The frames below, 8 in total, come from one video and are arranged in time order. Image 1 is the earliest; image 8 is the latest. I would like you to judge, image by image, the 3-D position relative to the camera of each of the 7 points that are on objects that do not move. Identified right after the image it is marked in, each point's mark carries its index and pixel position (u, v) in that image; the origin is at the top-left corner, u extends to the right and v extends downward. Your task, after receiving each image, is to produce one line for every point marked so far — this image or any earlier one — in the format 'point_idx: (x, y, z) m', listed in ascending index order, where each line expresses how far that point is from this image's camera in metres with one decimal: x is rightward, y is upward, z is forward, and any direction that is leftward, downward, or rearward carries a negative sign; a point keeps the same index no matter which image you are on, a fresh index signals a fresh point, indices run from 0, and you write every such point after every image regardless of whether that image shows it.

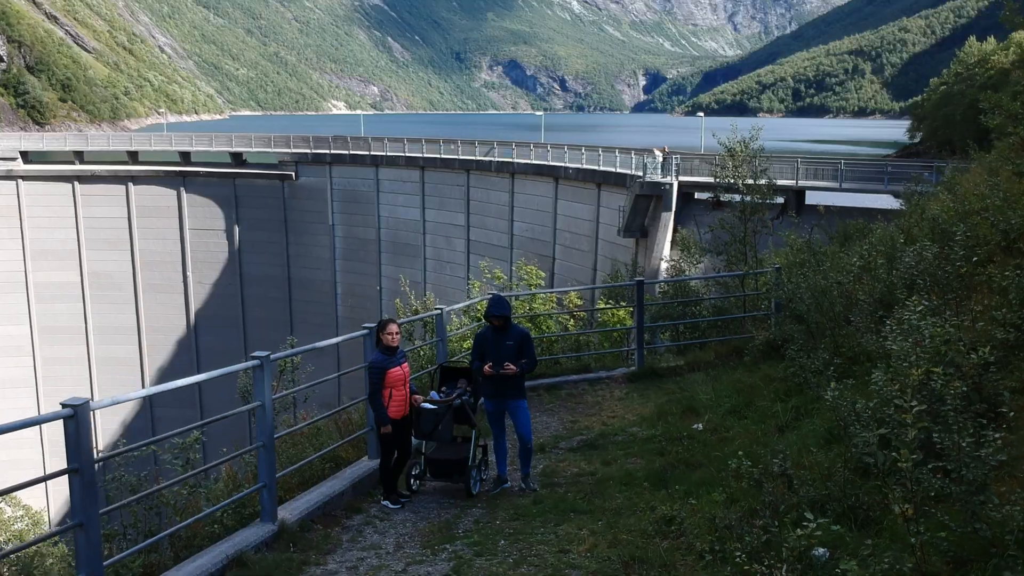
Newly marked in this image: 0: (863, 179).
0: (+5.8, +1.7, +18.3) m
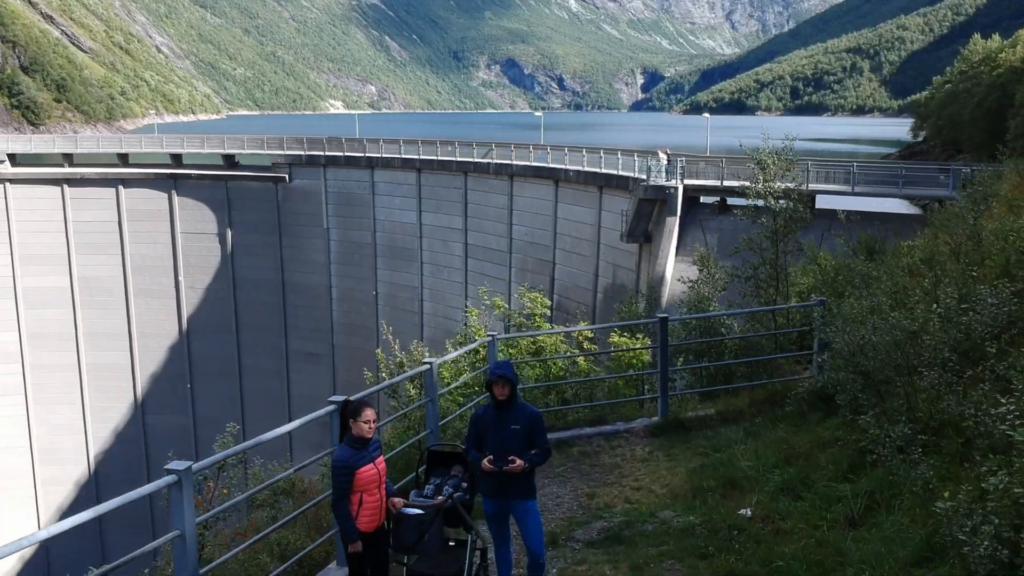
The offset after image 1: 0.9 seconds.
0: (+5.8, +1.6, +17.6) m
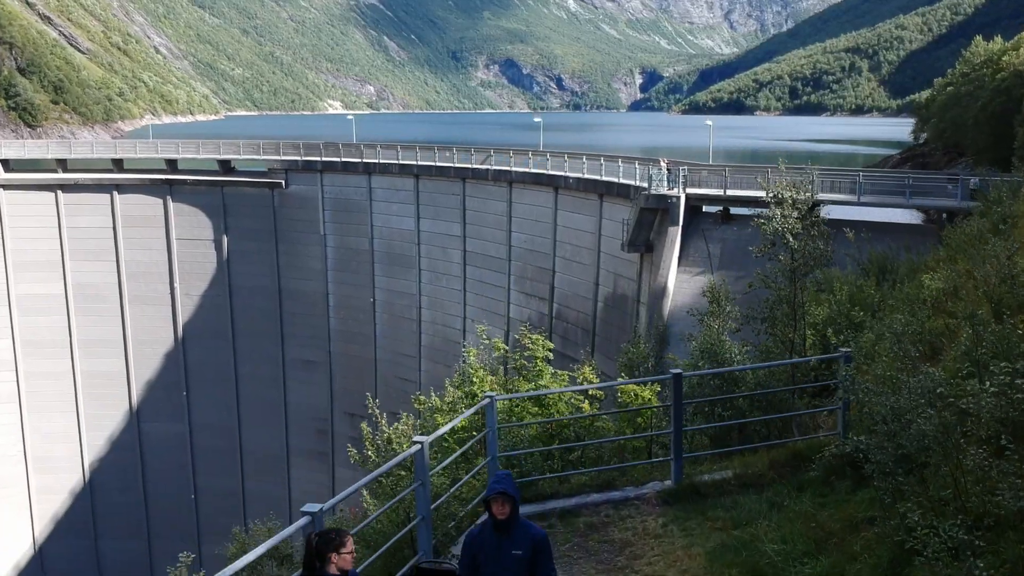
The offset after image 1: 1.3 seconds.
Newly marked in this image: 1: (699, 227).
0: (+5.8, +1.4, +17.3) m
1: (+3.2, +1.1, +19.3) m
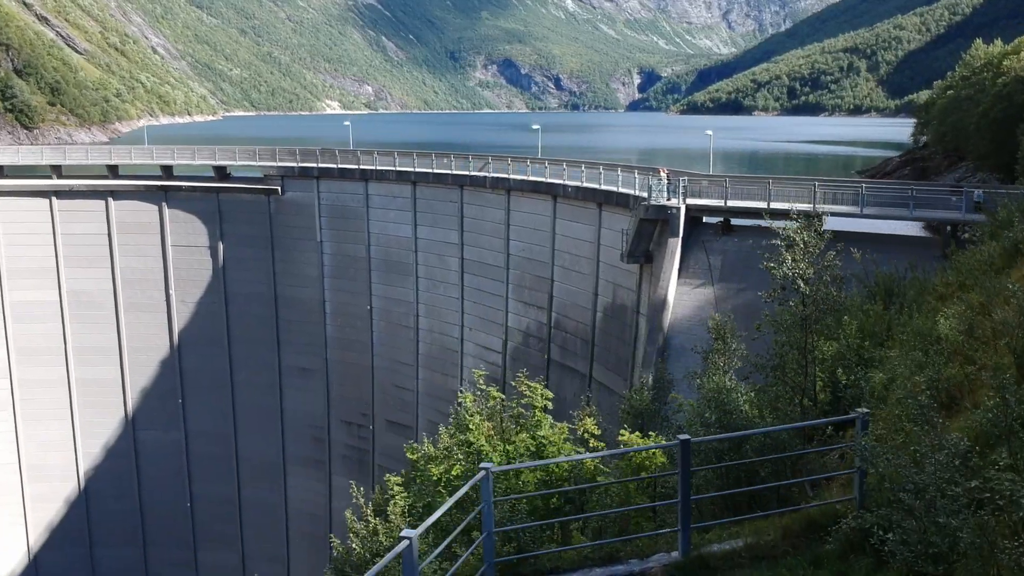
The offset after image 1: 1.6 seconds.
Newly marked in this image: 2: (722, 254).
0: (+5.8, +1.2, +17.1) m
1: (+3.2, +0.9, +19.0) m
2: (+3.5, +0.6, +18.6) m
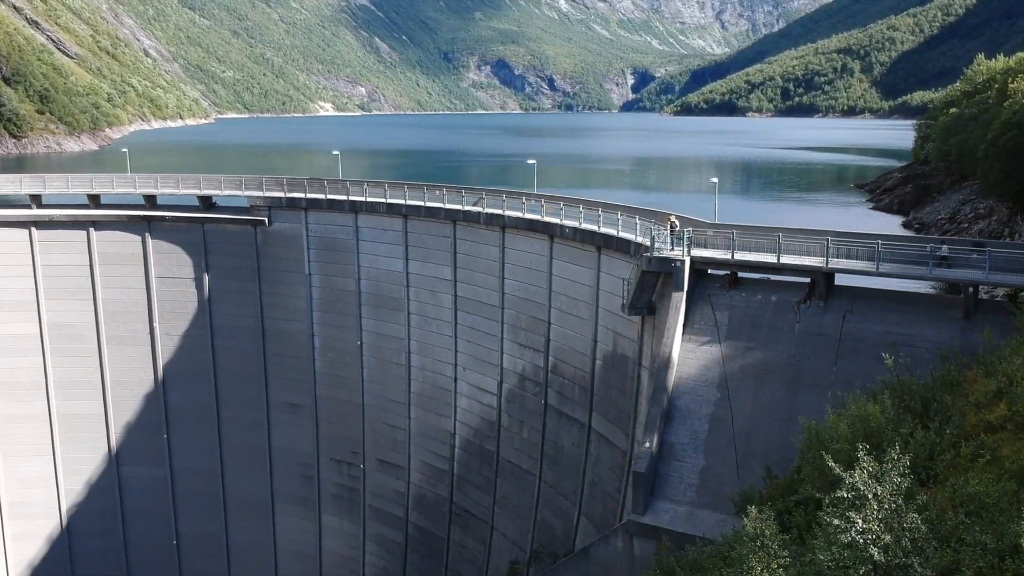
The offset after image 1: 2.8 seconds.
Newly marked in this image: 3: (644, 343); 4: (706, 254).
0: (+5.7, +0.3, +16.1) m
1: (+3.1, 0.0, +18.1) m
2: (+3.5, -0.3, +17.6) m
3: (+2.3, -1.0, +19.4) m
4: (+3.1, +0.6, +17.9) m
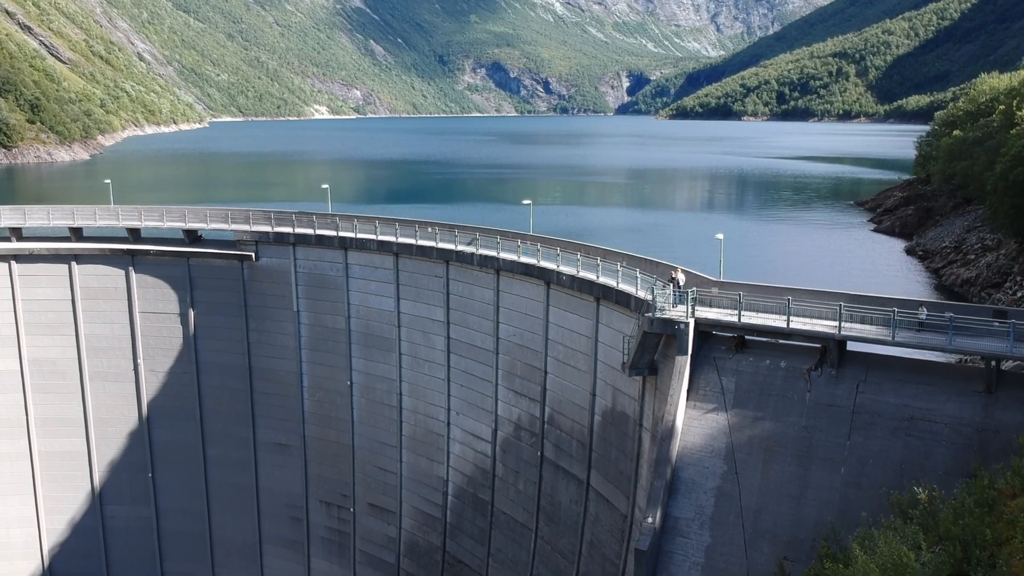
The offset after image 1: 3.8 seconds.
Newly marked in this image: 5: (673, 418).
0: (+5.6, -0.6, +15.2) m
1: (+3.1, -1.0, +17.1) m
2: (+3.4, -1.3, +16.7) m
3: (+2.2, -1.9, +18.5) m
4: (+3.1, -0.4, +17.0) m
5: (+2.4, -1.9, +16.5) m
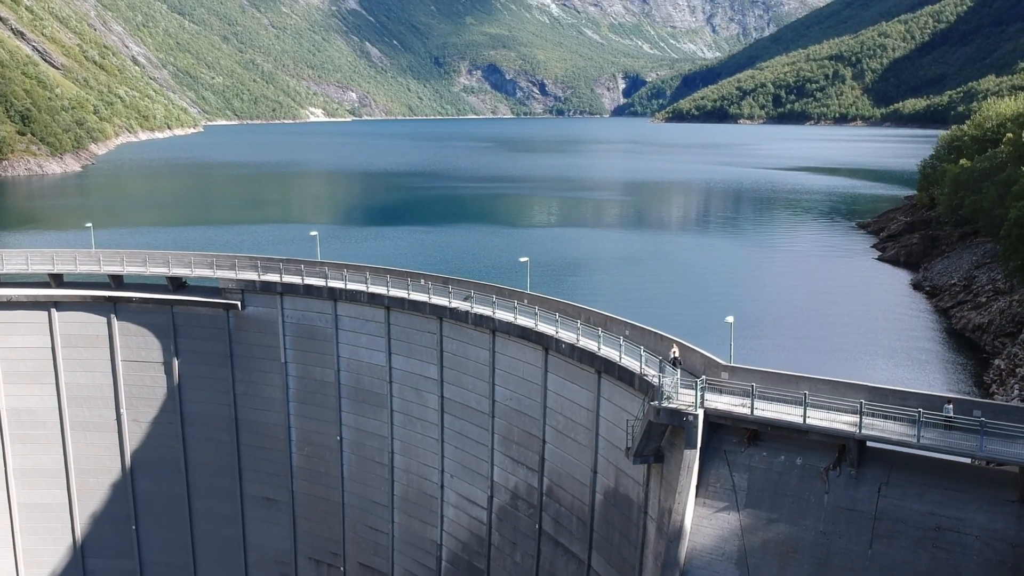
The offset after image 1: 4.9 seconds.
0: (+5.6, -1.9, +14.1) m
1: (+3.0, -2.3, +16.1) m
2: (+3.3, -2.6, +15.6) m
3: (+2.2, -3.2, +17.4) m
4: (+3.0, -1.7, +15.9) m
5: (+2.4, -3.2, +15.4) m
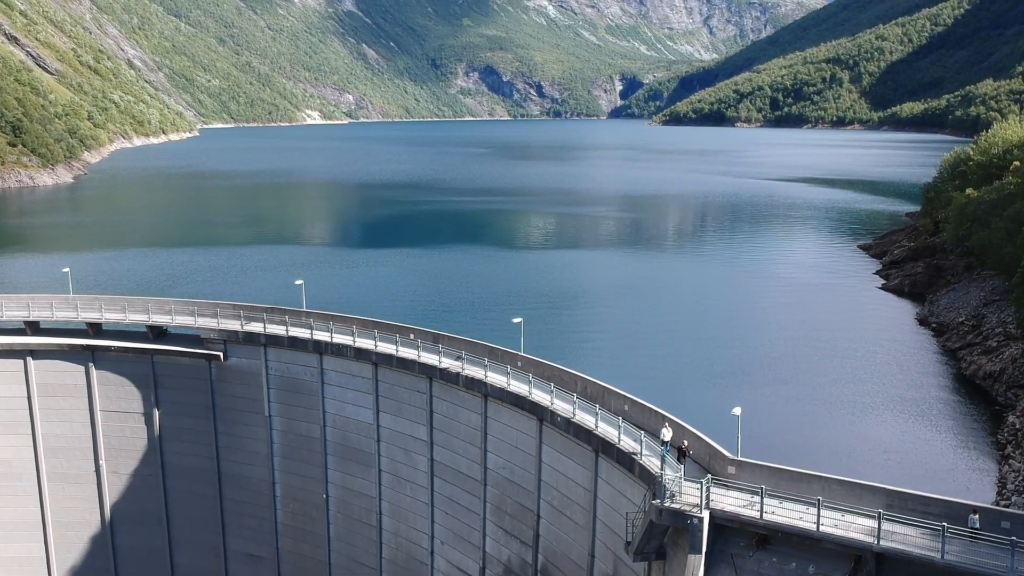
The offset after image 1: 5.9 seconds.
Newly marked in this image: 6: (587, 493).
0: (+5.5, -3.1, +13.0) m
1: (+2.9, -3.5, +15.0) m
2: (+3.2, -3.8, +14.5) m
3: (+2.1, -4.4, +16.3) m
4: (+2.9, -2.9, +14.8) m
5: (+2.2, -4.4, +14.3) m
6: (+1.3, -3.5, +18.8) m
